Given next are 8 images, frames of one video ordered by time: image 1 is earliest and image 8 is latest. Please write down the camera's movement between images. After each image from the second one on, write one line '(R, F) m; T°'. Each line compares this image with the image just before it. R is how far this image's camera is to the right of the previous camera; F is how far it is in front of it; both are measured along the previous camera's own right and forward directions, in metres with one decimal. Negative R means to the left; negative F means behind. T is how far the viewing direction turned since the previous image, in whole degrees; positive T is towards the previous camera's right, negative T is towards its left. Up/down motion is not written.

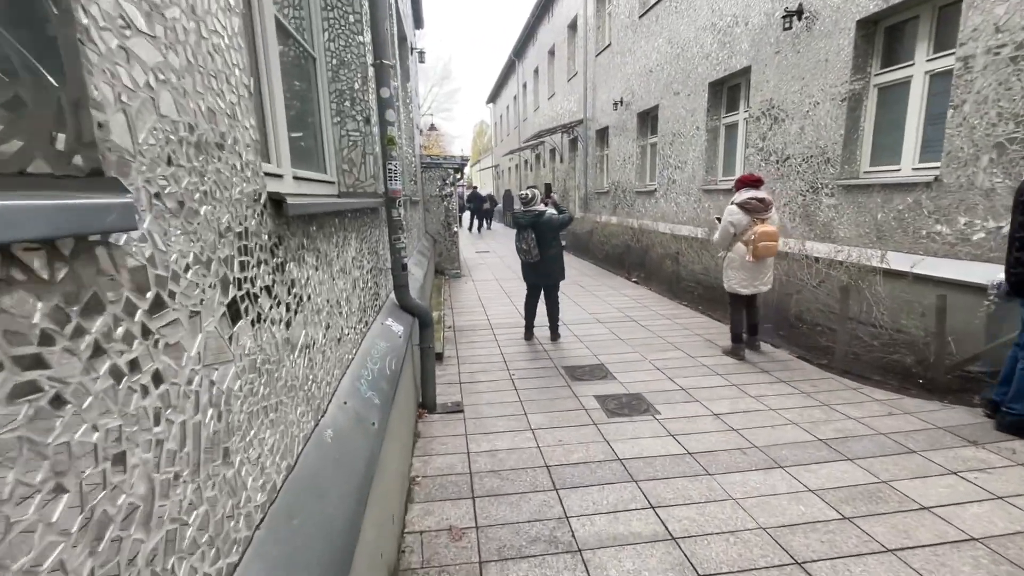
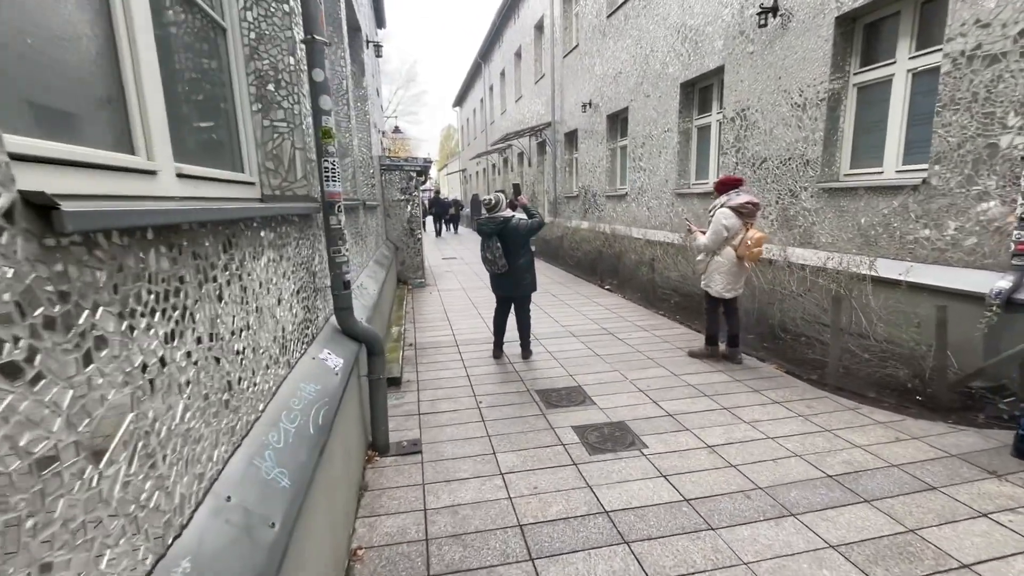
(0.0, +0.5) m; +4°
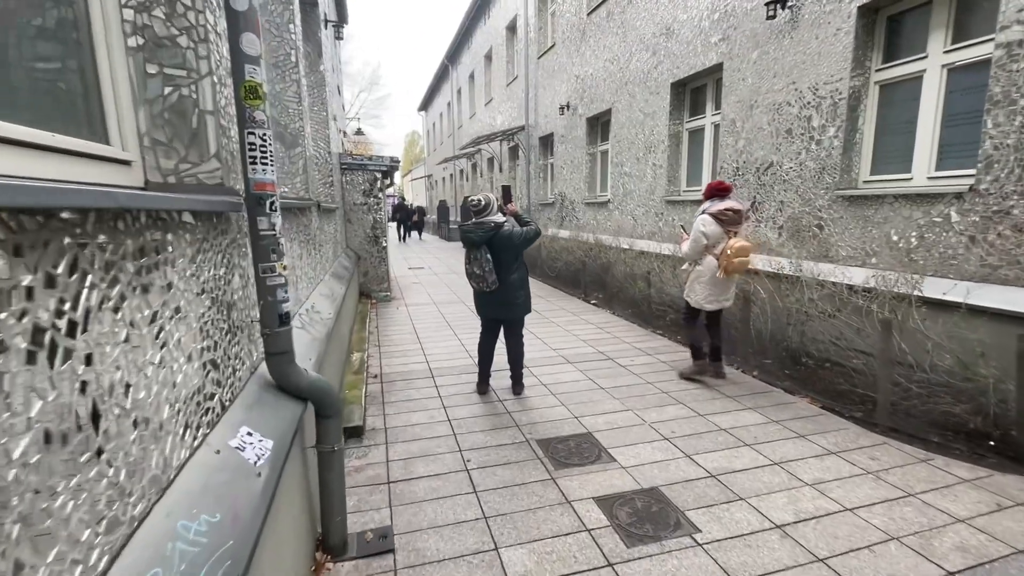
(-0.2, +0.8) m; +4°
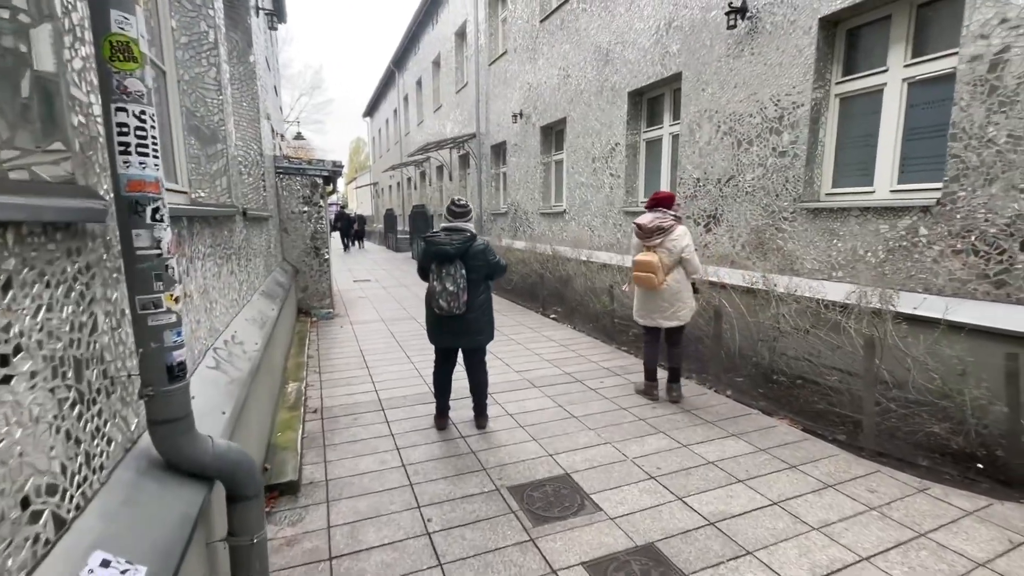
(-0.1, +0.4) m; +6°
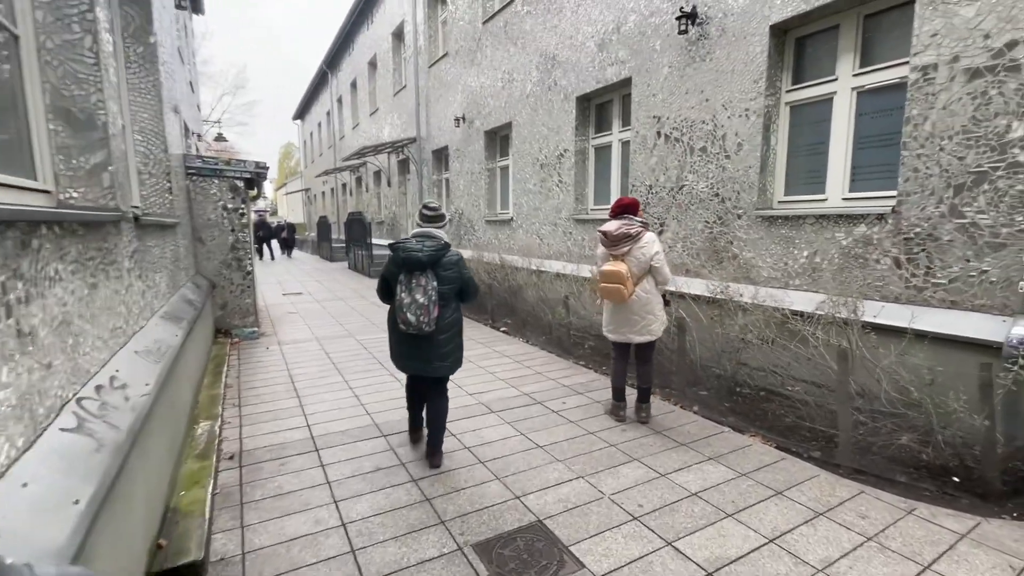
(-0.1, +0.4) m; +7°
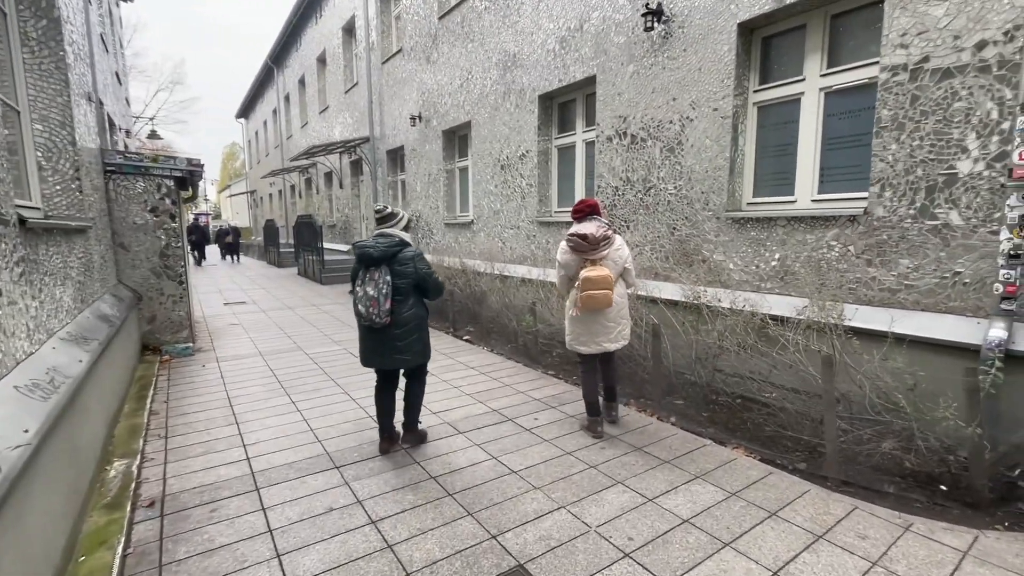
(-0.1, +0.3) m; +5°
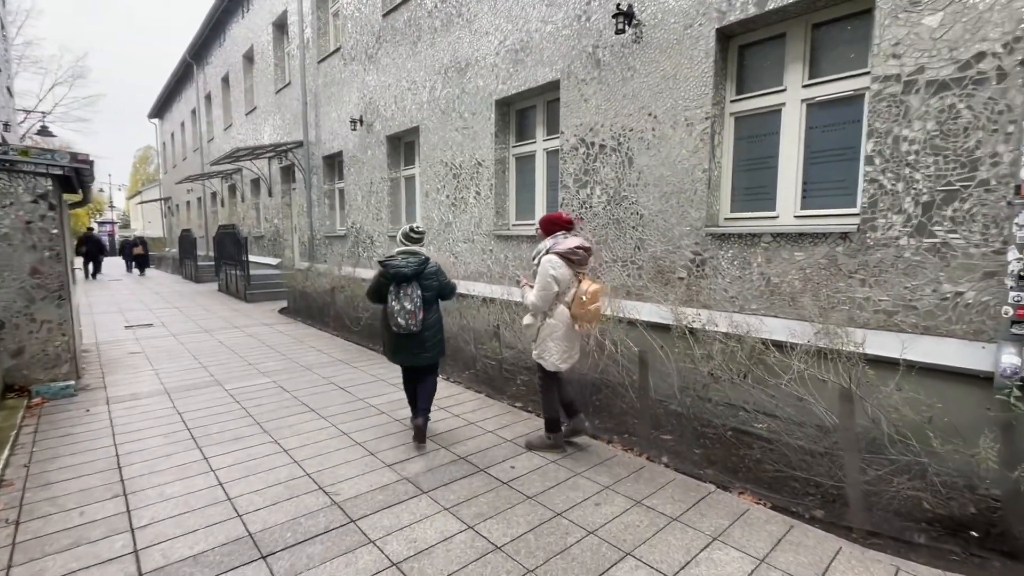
(-0.2, +0.6) m; +7°
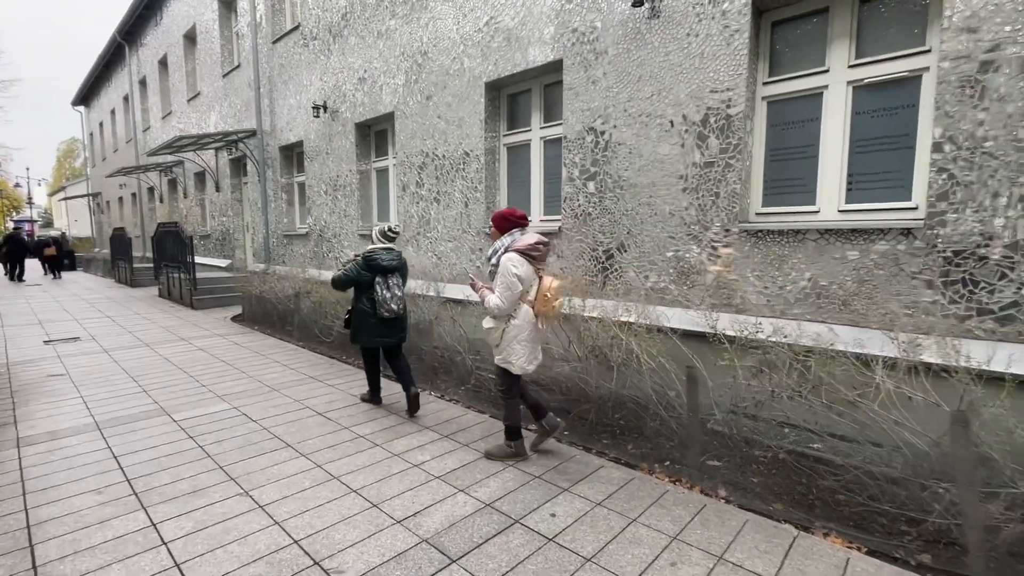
(-0.5, +0.6) m; +5°
